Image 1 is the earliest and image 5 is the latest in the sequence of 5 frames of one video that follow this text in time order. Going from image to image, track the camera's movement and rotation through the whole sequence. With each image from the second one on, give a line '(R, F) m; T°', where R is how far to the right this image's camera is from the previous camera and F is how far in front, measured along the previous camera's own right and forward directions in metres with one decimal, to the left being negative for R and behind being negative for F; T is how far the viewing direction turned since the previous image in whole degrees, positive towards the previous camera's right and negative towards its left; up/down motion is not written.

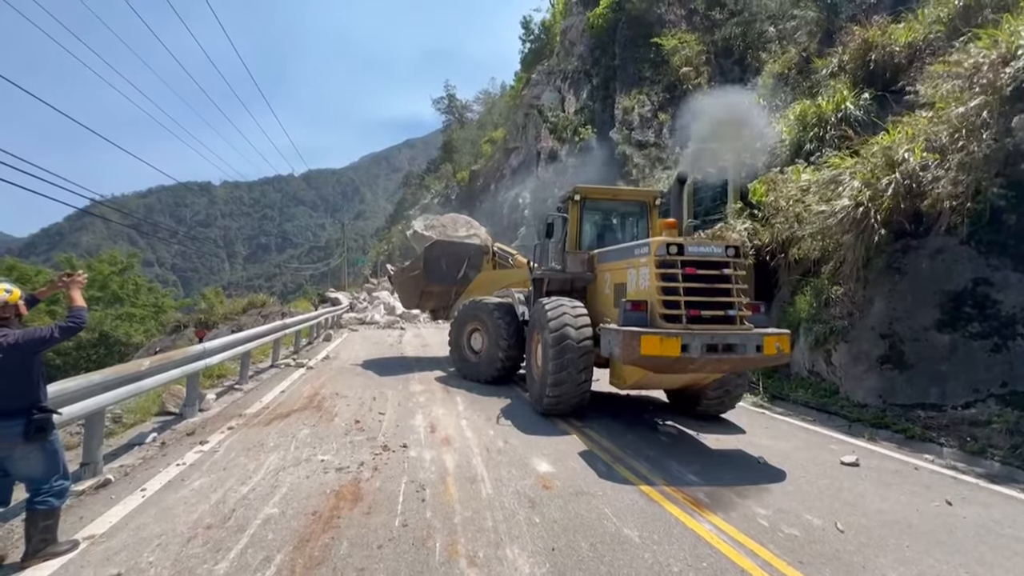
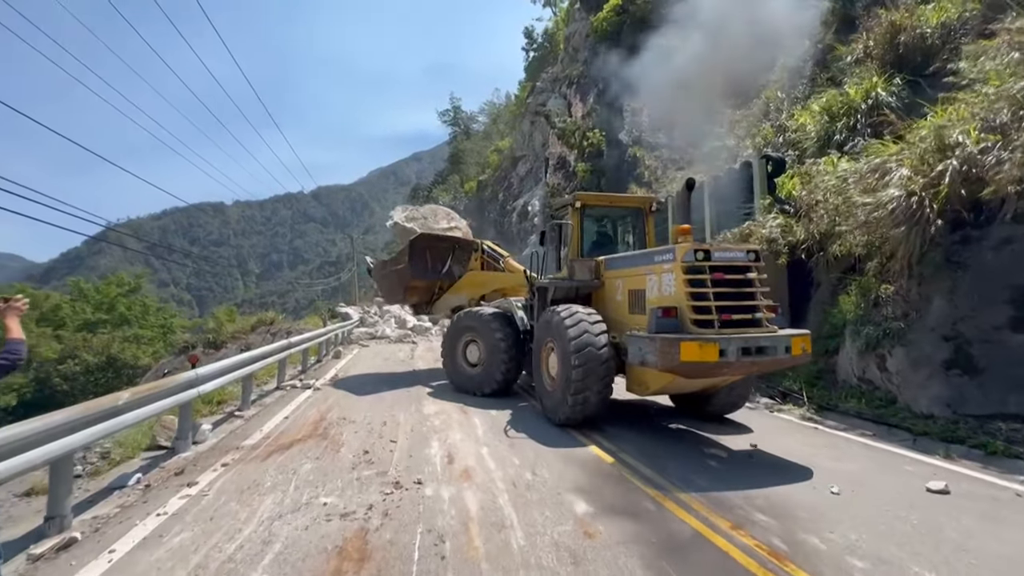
(-0.1, +0.7) m; -1°
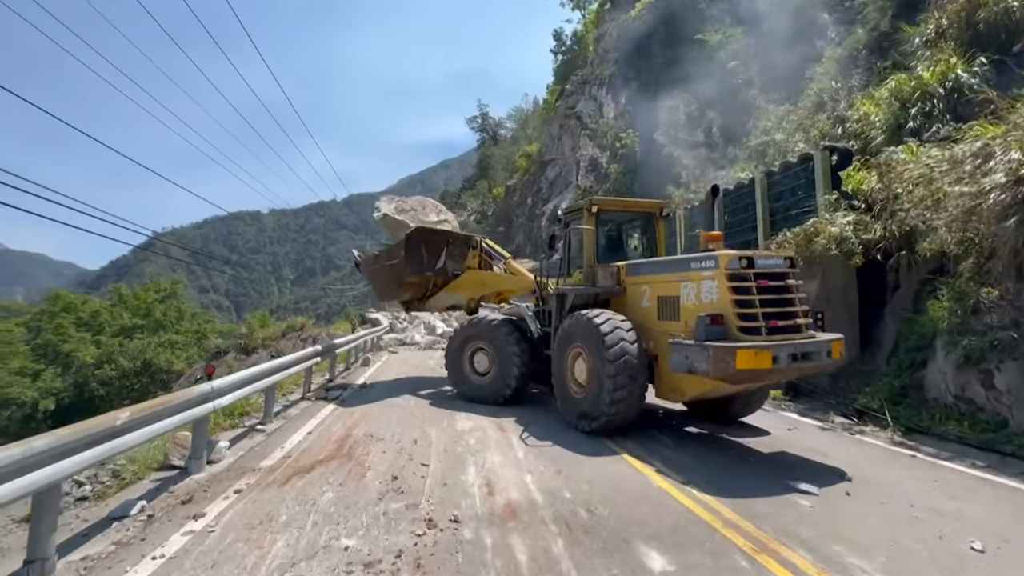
(-0.2, +0.8) m; -3°
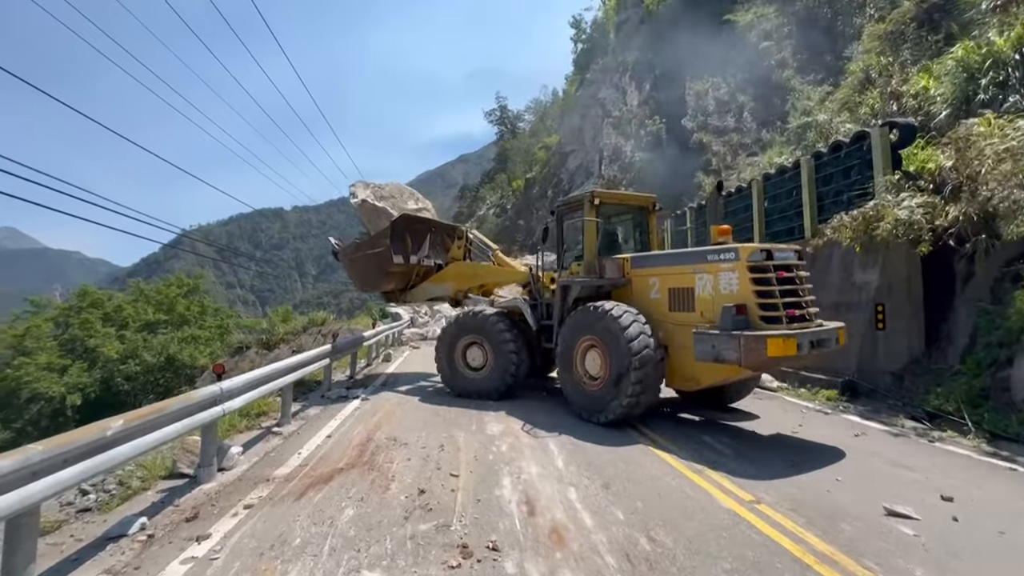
(-0.2, +0.6) m; -2°
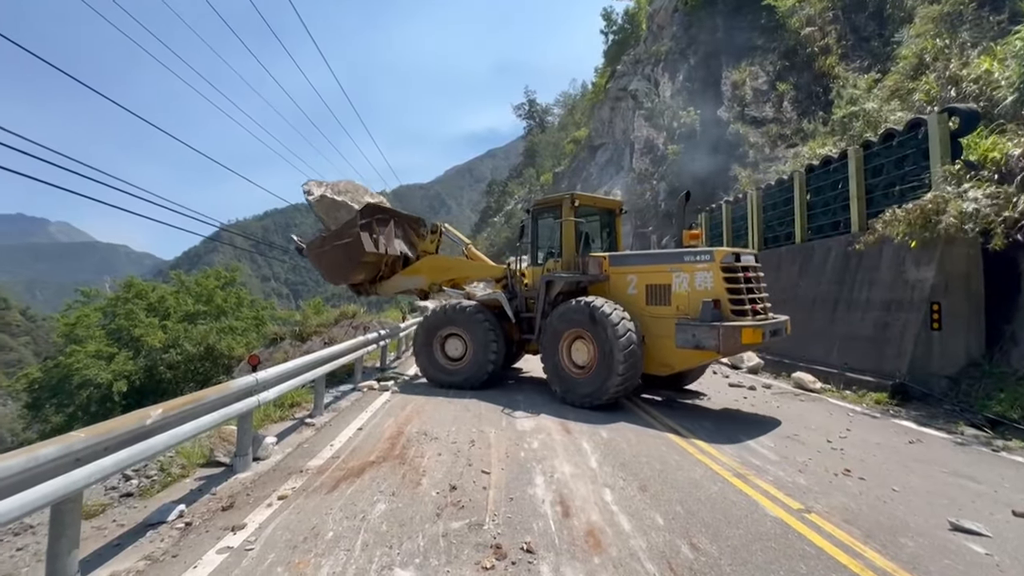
(0.0, +0.1) m; -3°
